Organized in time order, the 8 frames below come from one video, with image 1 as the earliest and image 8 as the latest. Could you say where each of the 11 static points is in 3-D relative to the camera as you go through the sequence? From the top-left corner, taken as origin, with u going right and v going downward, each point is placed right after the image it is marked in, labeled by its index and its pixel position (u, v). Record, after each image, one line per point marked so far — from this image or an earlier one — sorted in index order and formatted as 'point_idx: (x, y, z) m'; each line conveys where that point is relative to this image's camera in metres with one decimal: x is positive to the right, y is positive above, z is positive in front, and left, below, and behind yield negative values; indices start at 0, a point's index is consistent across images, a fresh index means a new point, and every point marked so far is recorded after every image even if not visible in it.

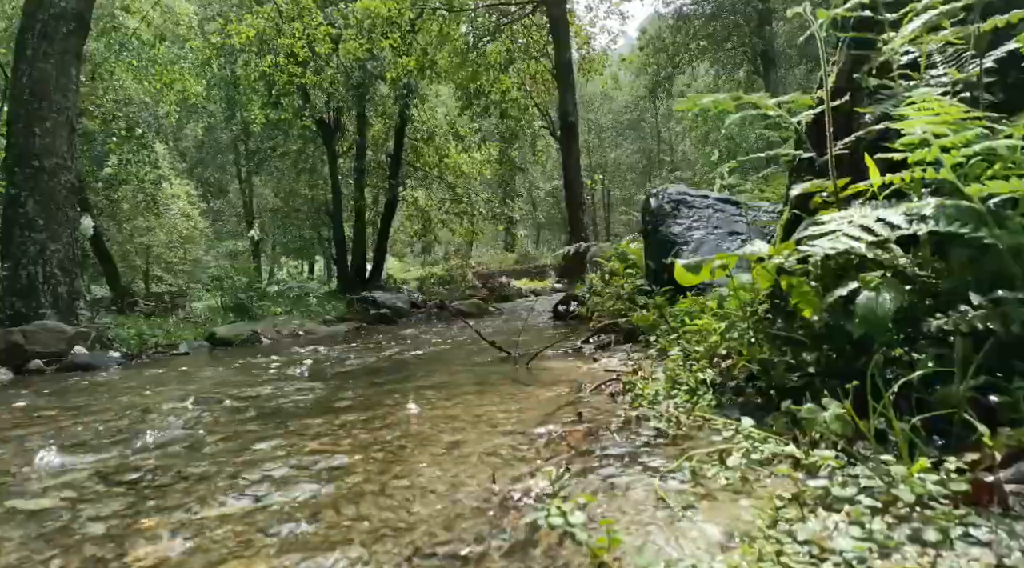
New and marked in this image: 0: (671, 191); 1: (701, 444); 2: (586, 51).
0: (+1.7, +1.0, +8.1) m
1: (+0.7, -0.6, +2.8) m
2: (+1.8, +5.5, +18.5) m
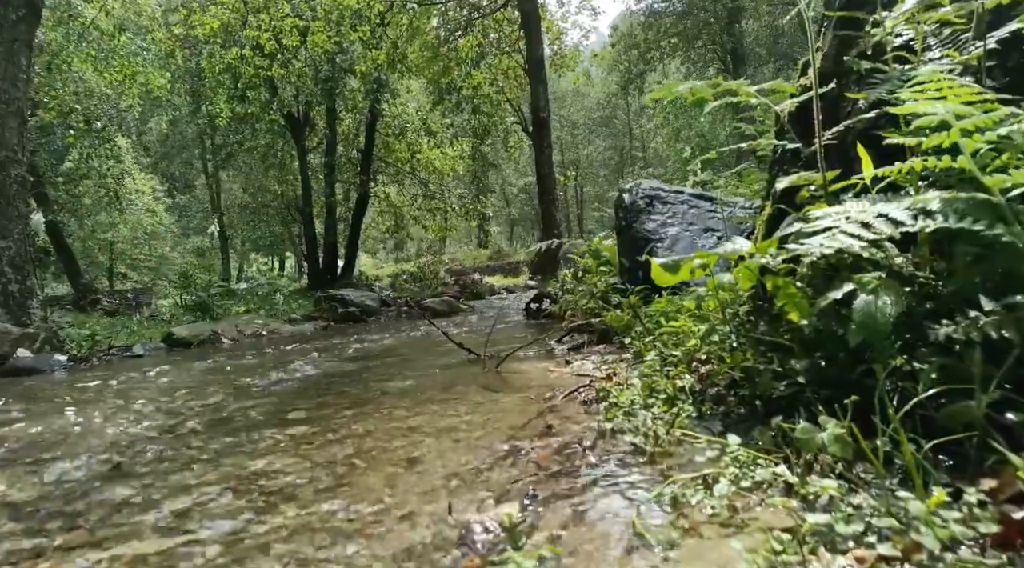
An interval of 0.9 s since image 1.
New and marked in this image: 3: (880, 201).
0: (+1.4, +1.0, +7.9) m
1: (+0.6, -0.6, +2.5) m
2: (+1.1, +5.6, +18.2) m
3: (+1.2, +0.3, +2.4) m
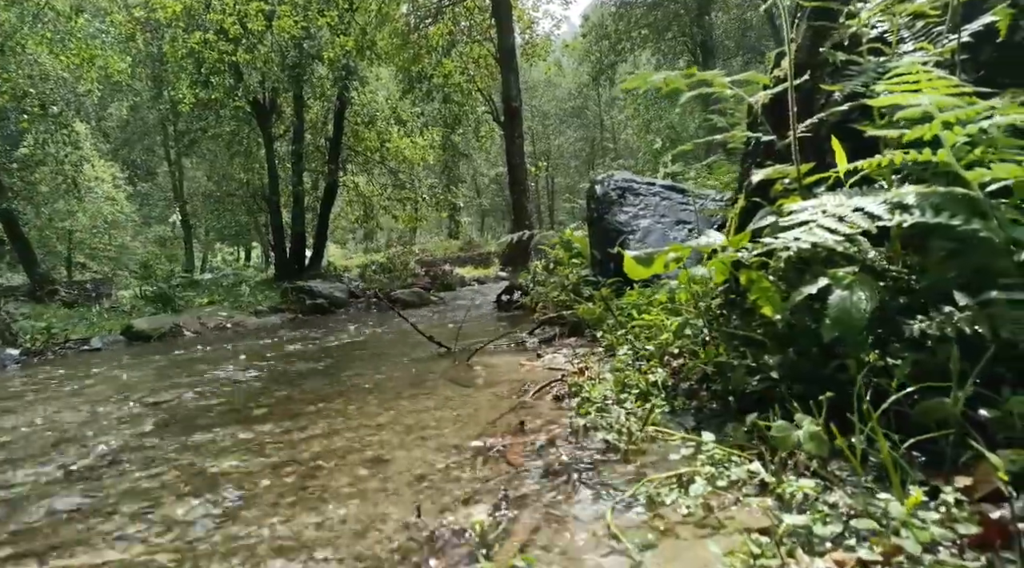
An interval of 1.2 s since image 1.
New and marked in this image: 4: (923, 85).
0: (+1.1, +1.1, +7.9) m
1: (+0.5, -0.6, +2.5) m
2: (+0.4, +5.8, +18.1) m
3: (+1.1, +0.3, +2.4) m
4: (+1.2, +0.6, +2.2) m
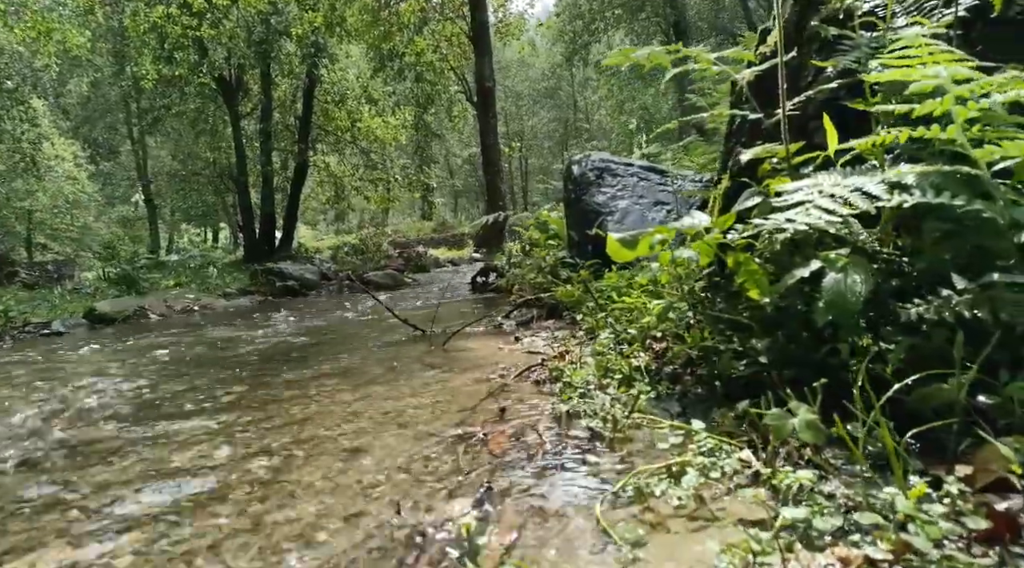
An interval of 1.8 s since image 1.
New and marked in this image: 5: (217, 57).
0: (+0.8, +1.3, +7.7) m
1: (+0.4, -0.5, +2.4) m
2: (-0.2, +6.2, +17.9) m
3: (+1.0, +0.3, +2.3) m
4: (+1.2, +0.6, +2.2) m
5: (-5.8, +4.5, +15.5) m
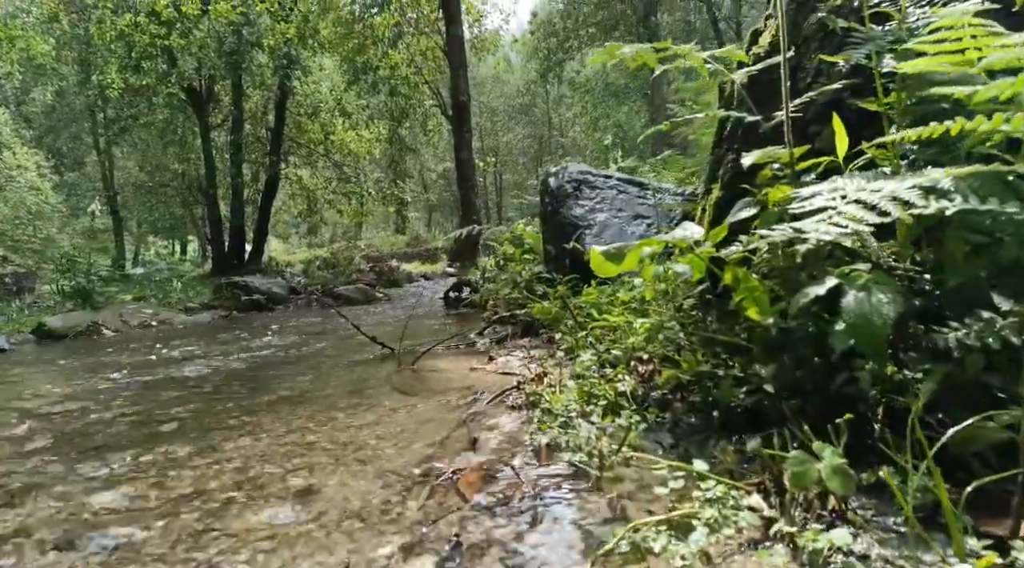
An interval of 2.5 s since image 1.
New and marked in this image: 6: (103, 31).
0: (+0.6, +1.1, +7.5) m
1: (+0.3, -0.6, +2.1) m
2: (-0.8, +5.8, +17.7) m
3: (+0.9, +0.3, +2.0) m
4: (+1.1, +0.6, +1.9) m
5: (-6.3, +4.2, +15.1) m
6: (-7.5, +4.7, +14.2) m
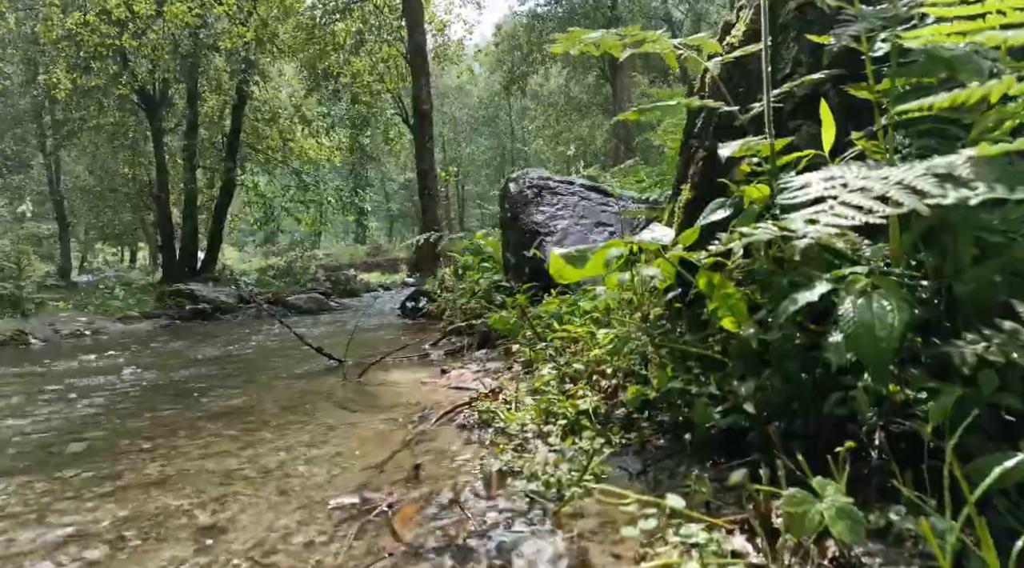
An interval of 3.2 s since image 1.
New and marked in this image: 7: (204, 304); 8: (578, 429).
0: (+0.2, +1.0, +7.2) m
1: (+0.2, -0.6, +1.8) m
2: (-1.6, +5.6, +17.4) m
3: (+0.8, +0.3, +1.8) m
4: (+1.0, +0.6, +1.6) m
5: (-7.0, +4.1, +14.5) m
6: (-8.2, +4.6, +13.6) m
7: (-4.7, -0.3, +11.7) m
8: (+0.2, -0.5, +2.8) m
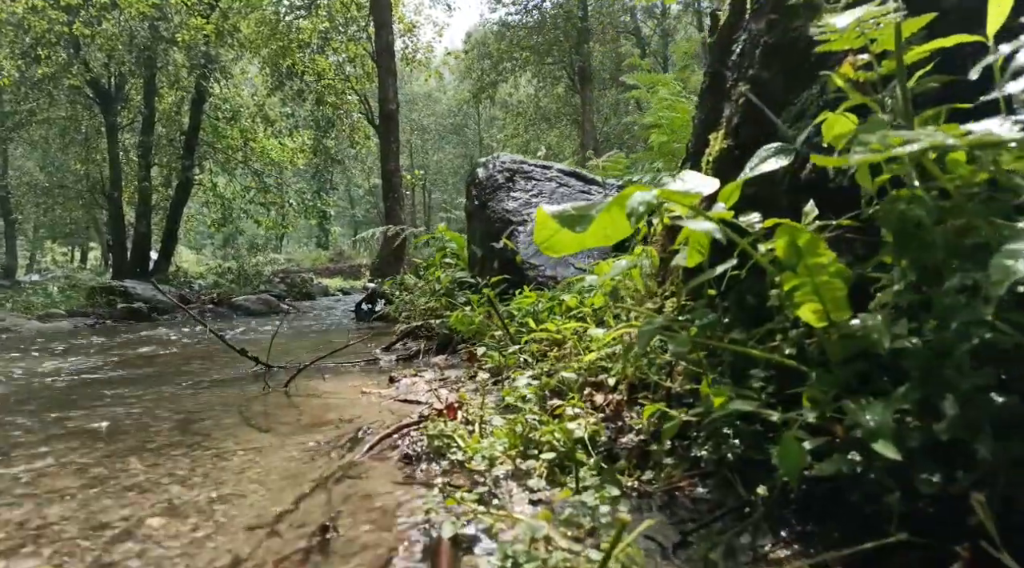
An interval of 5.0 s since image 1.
0: (-0.1, +1.0, +6.3) m
1: (+0.2, -0.5, +0.9) m
2: (-2.2, +5.5, +16.5) m
3: (+0.8, +0.3, +0.9) m
4: (+1.0, +0.6, +0.8) m
5: (-7.6, +4.1, +13.3) m
6: (-8.7, +4.7, +12.4) m
7: (-5.1, -0.3, +10.6) m
8: (+0.1, -0.4, +1.9) m
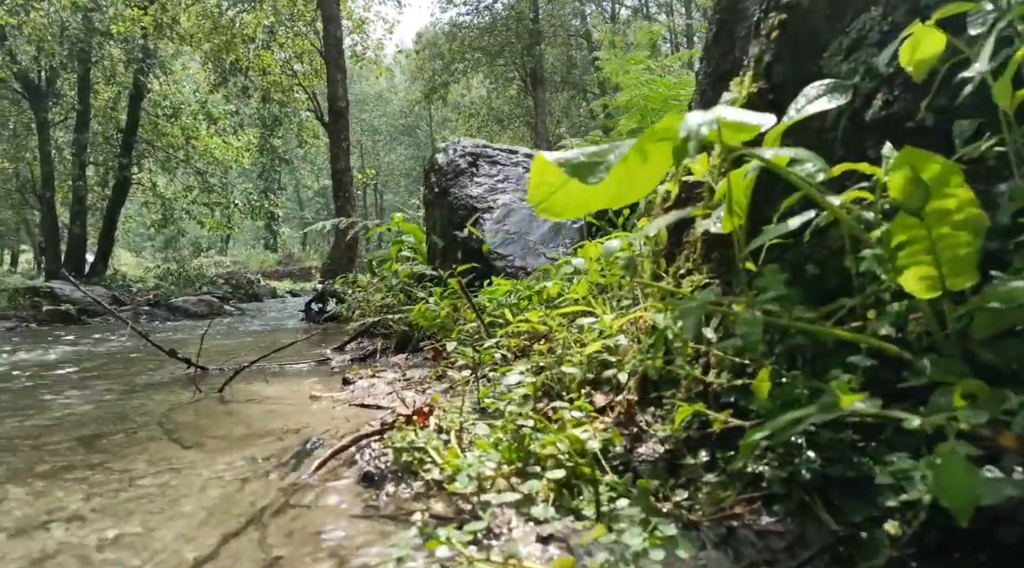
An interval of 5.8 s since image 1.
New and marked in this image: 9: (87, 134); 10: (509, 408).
0: (-0.4, +1.1, +5.9) m
1: (+0.2, -0.4, +0.4) m
2: (-3.2, +5.5, +15.9) m
3: (+0.8, +0.4, +0.5) m
4: (+1.0, +0.7, +0.4) m
5: (-8.3, +4.1, +12.4) m
6: (-9.3, +4.6, +11.4) m
7: (-5.7, -0.3, +9.8) m
8: (+0.1, -0.4, +1.4) m
9: (-8.3, +3.1, +14.6) m
10: (0.0, -0.3, +2.0) m
